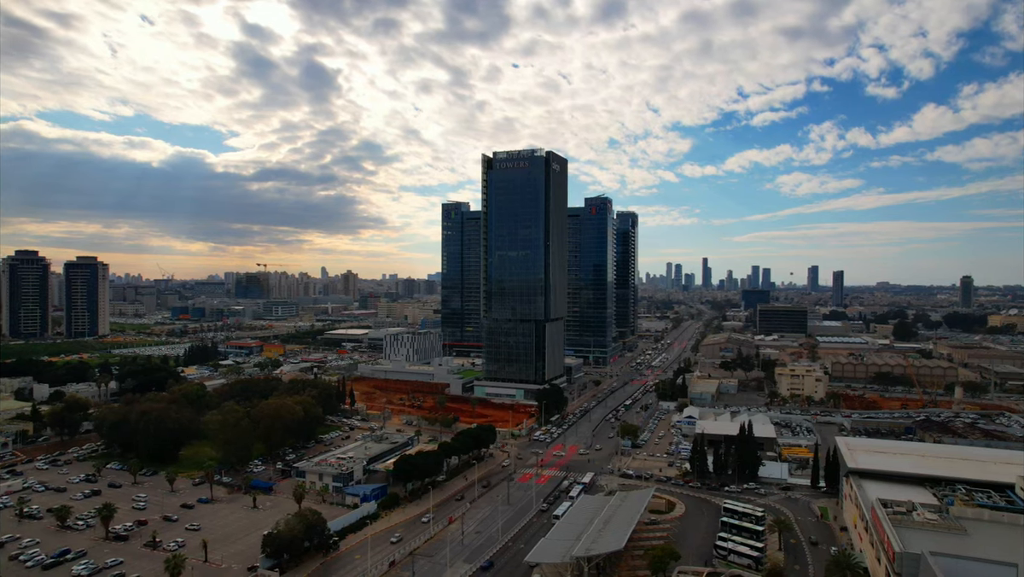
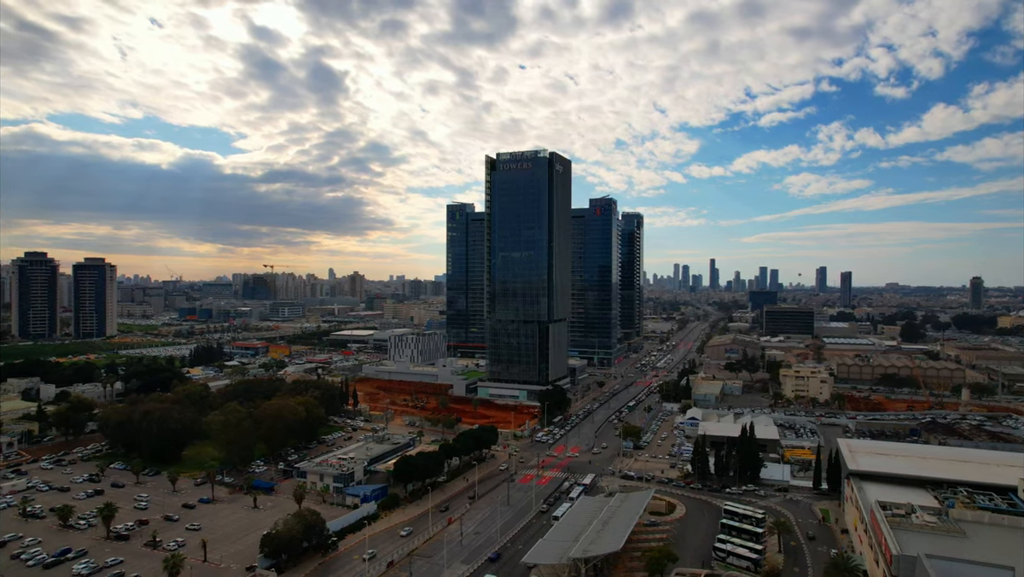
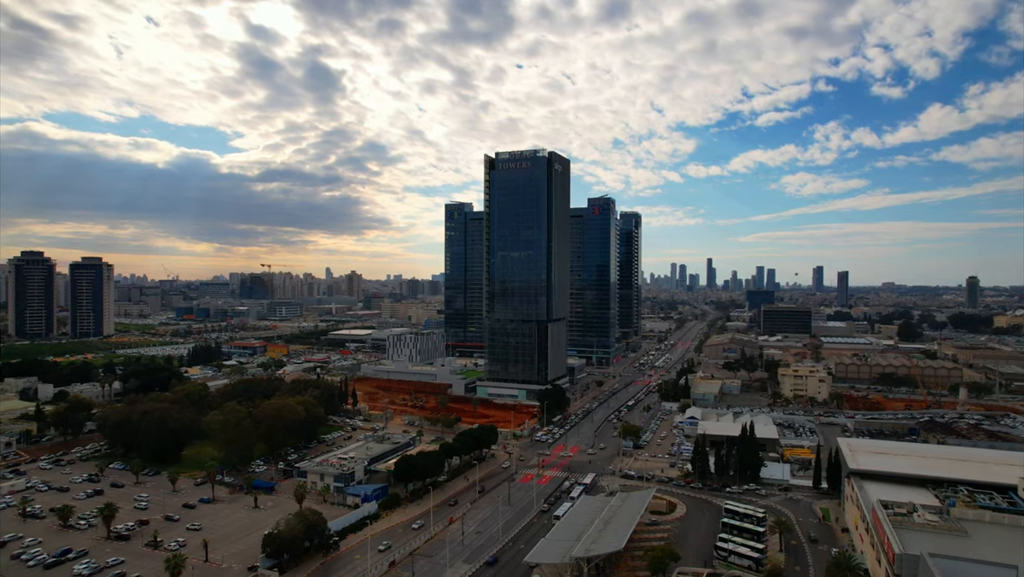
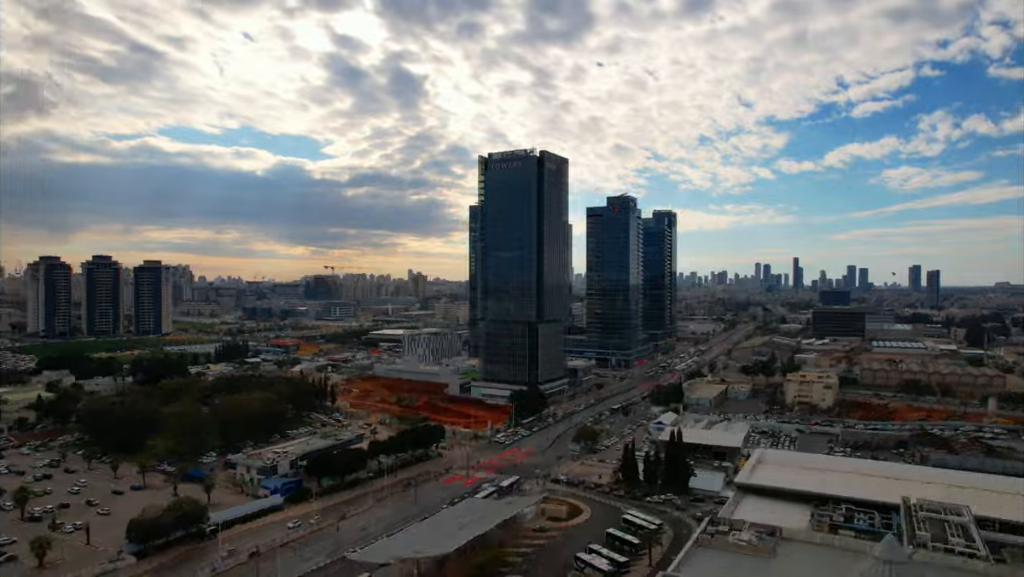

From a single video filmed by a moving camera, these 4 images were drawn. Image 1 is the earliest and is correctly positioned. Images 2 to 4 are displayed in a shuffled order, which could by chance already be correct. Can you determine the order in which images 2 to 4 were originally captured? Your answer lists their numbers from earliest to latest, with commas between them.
3, 2, 4
